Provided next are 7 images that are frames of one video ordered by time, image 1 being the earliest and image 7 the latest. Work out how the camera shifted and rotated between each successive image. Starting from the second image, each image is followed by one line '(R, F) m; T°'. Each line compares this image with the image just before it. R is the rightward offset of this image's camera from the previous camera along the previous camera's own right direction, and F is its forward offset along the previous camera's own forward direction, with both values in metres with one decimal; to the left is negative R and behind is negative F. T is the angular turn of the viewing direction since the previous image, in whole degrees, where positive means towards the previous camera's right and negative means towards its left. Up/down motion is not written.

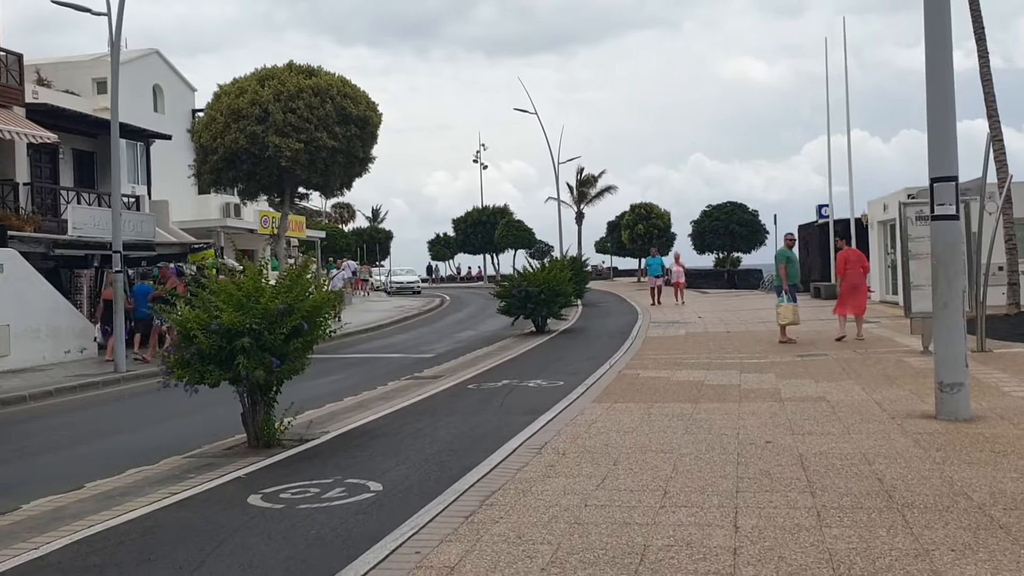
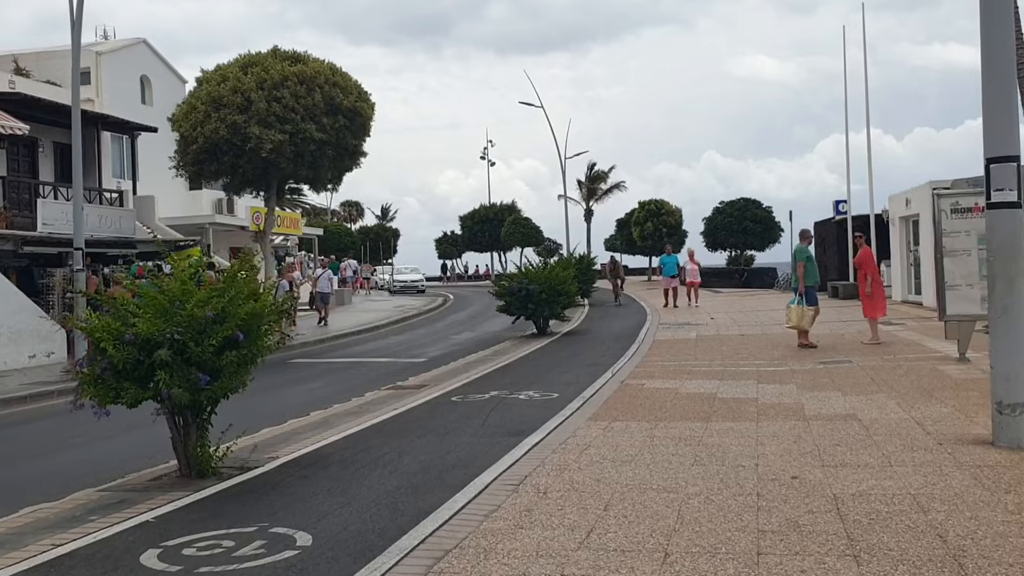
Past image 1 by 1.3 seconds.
(+0.3, +1.3) m; -1°
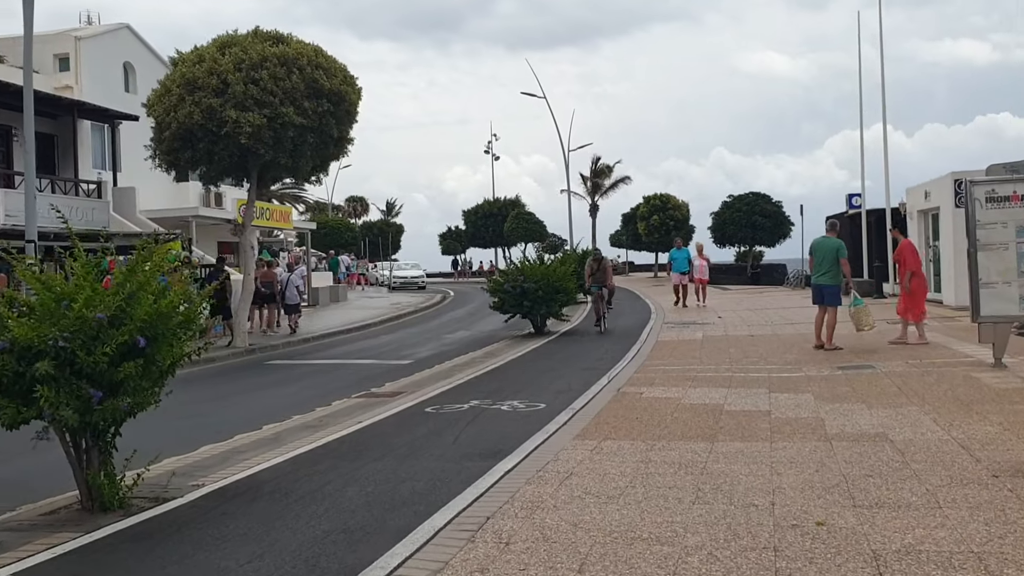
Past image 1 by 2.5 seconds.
(+0.3, +1.2) m; 0°
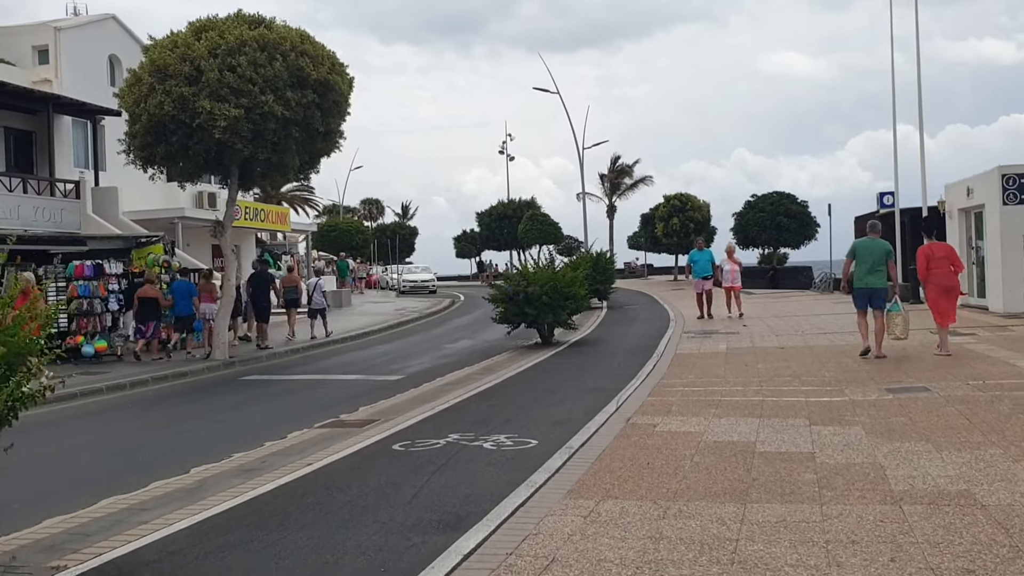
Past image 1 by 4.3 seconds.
(+0.3, +1.7) m; -1°
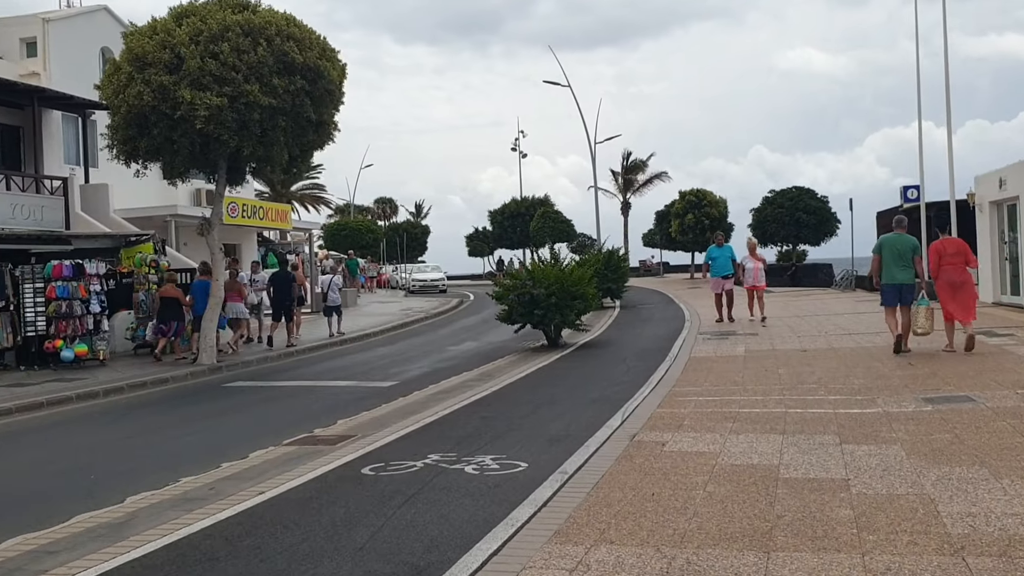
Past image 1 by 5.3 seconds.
(+0.2, +1.0) m; -1°
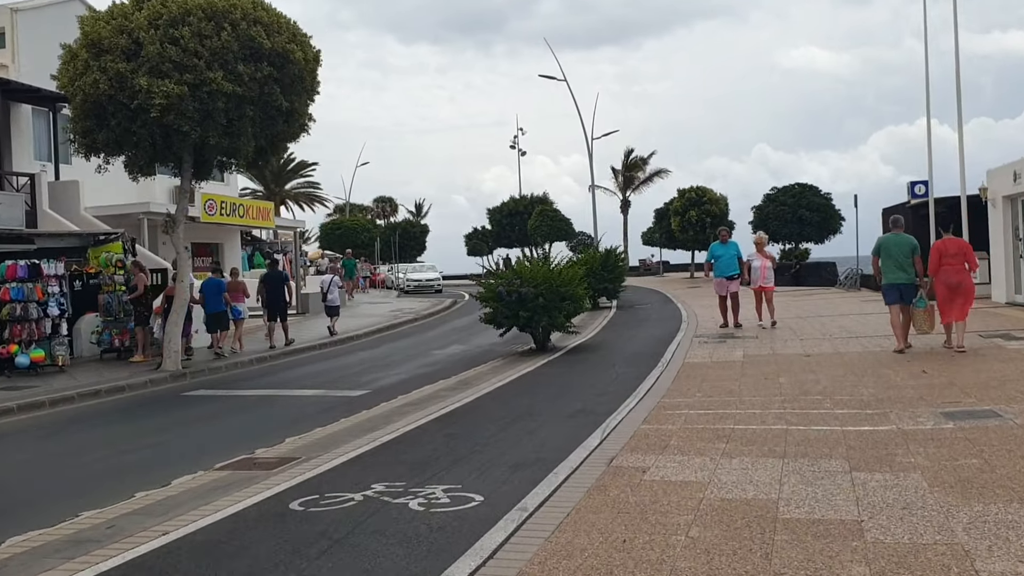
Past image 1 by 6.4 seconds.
(+0.3, +1.0) m; 0°
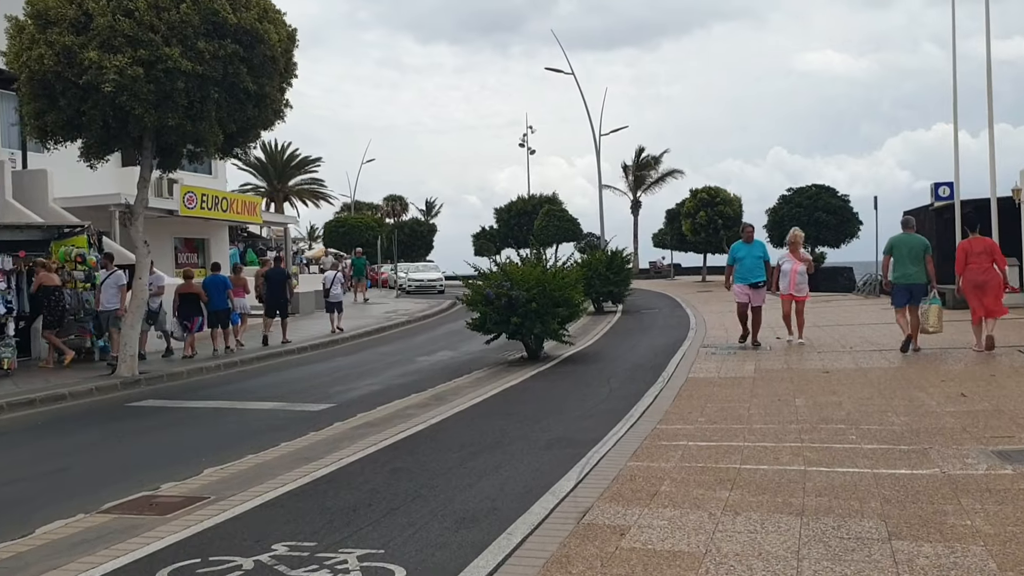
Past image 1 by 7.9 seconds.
(+0.4, +1.4) m; -1°
